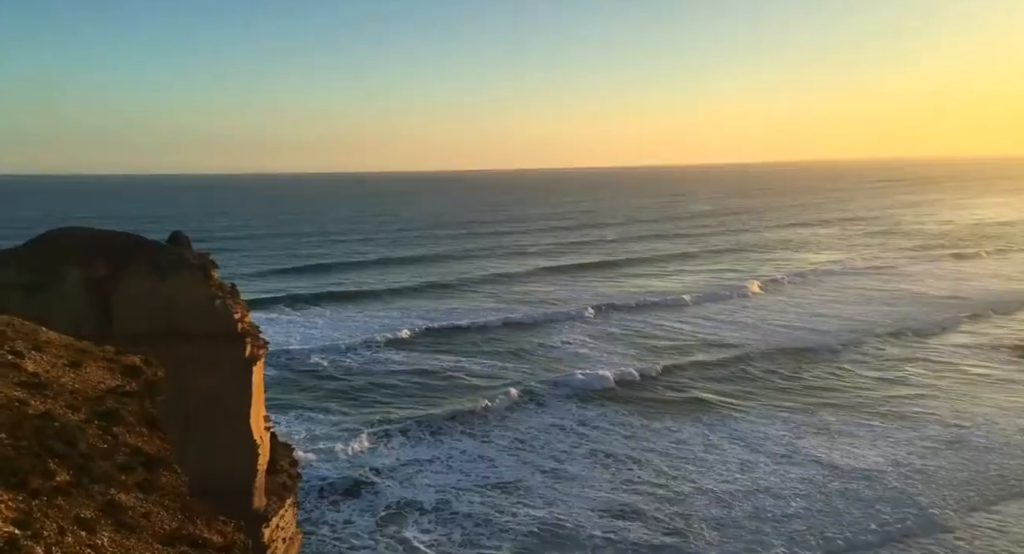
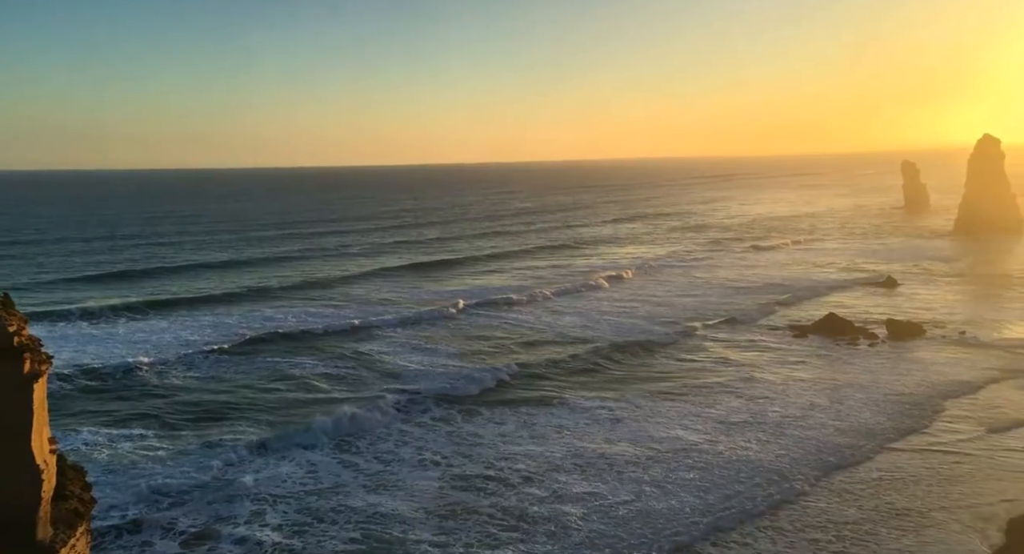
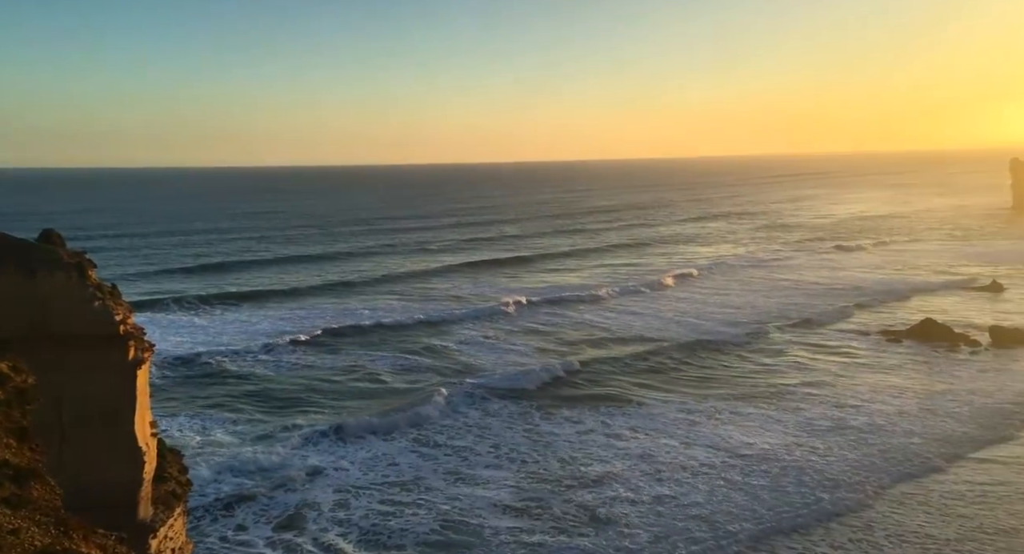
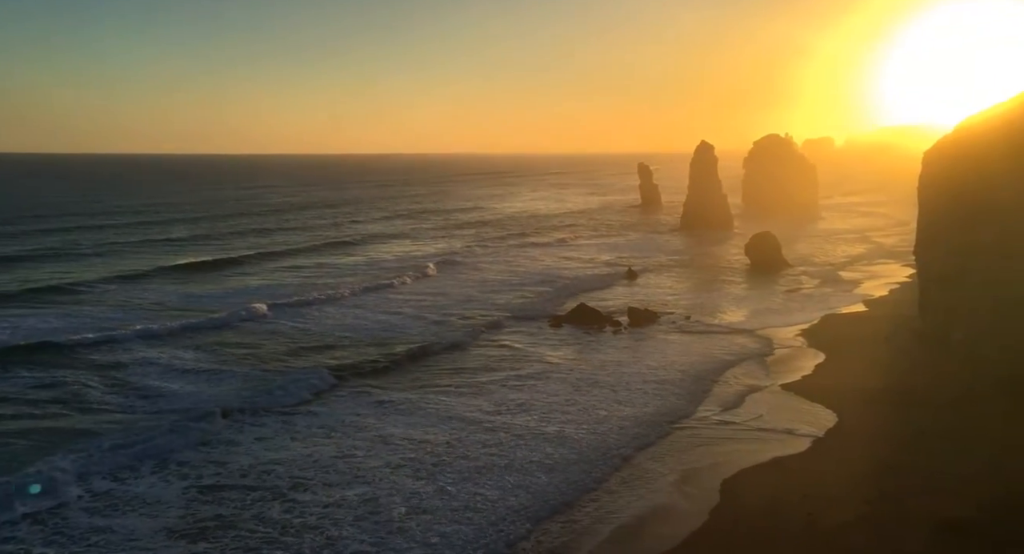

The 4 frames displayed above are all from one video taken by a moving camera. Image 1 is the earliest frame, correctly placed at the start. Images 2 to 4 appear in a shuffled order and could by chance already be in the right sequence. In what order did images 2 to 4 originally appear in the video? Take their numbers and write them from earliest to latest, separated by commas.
3, 2, 4
